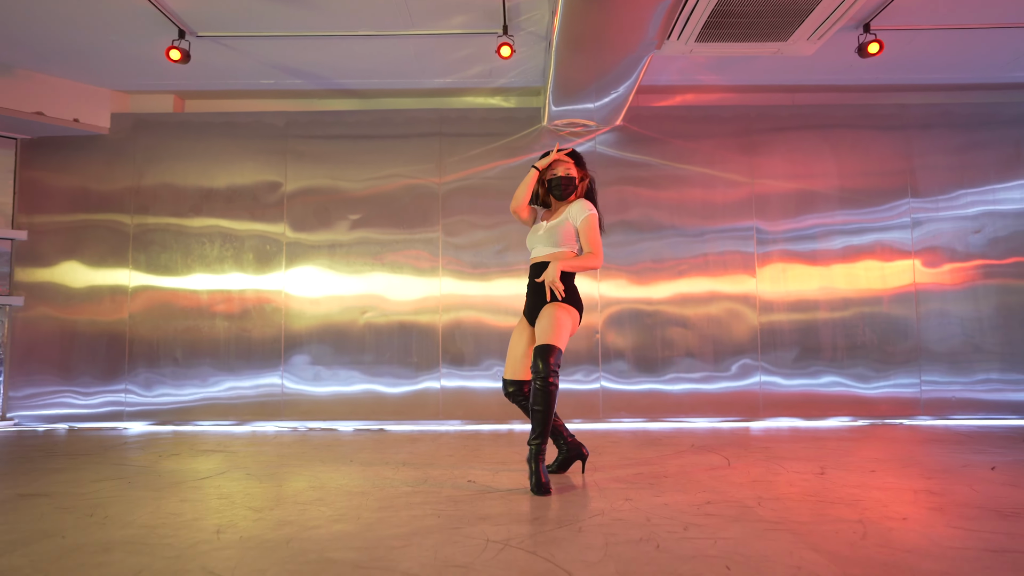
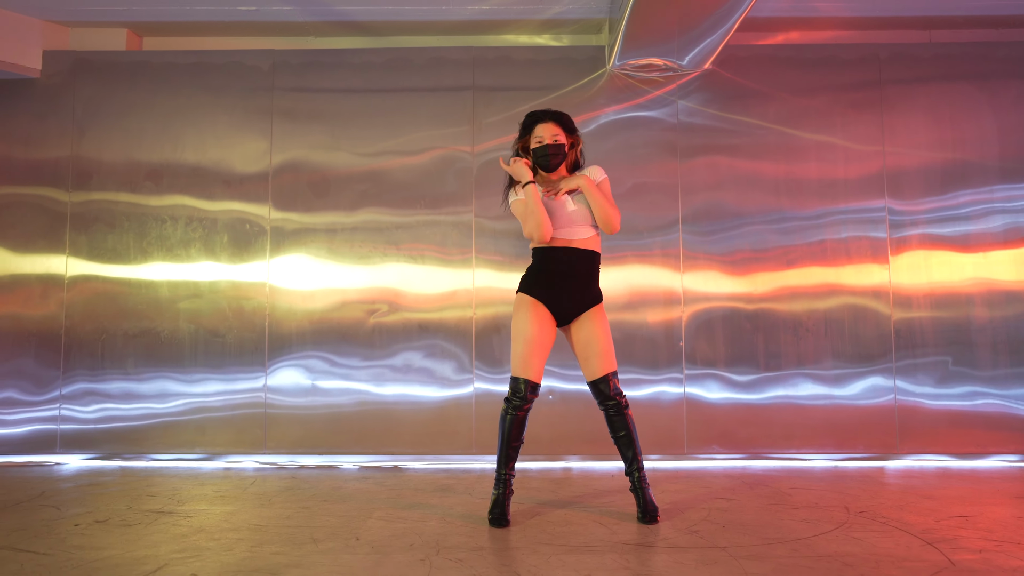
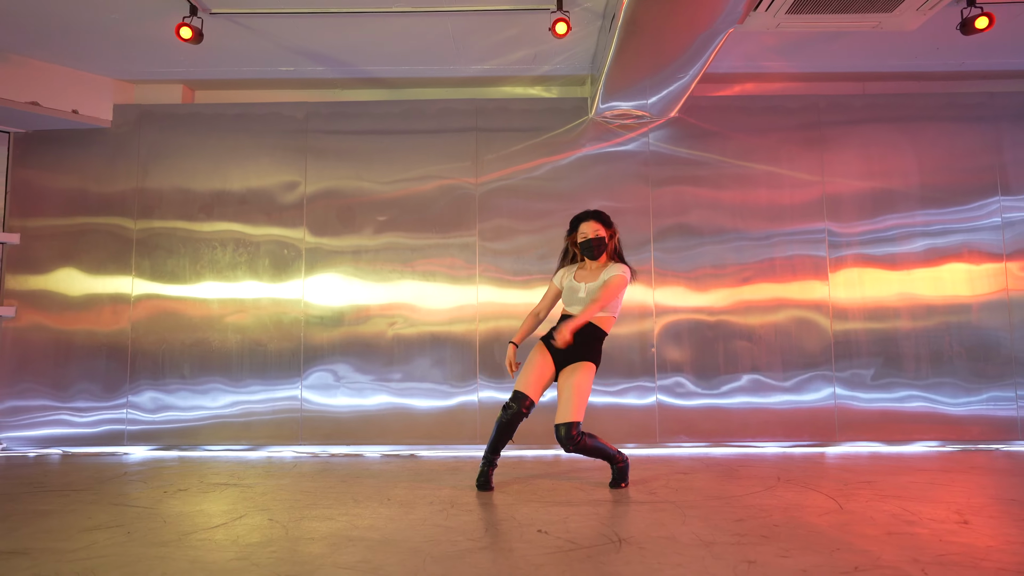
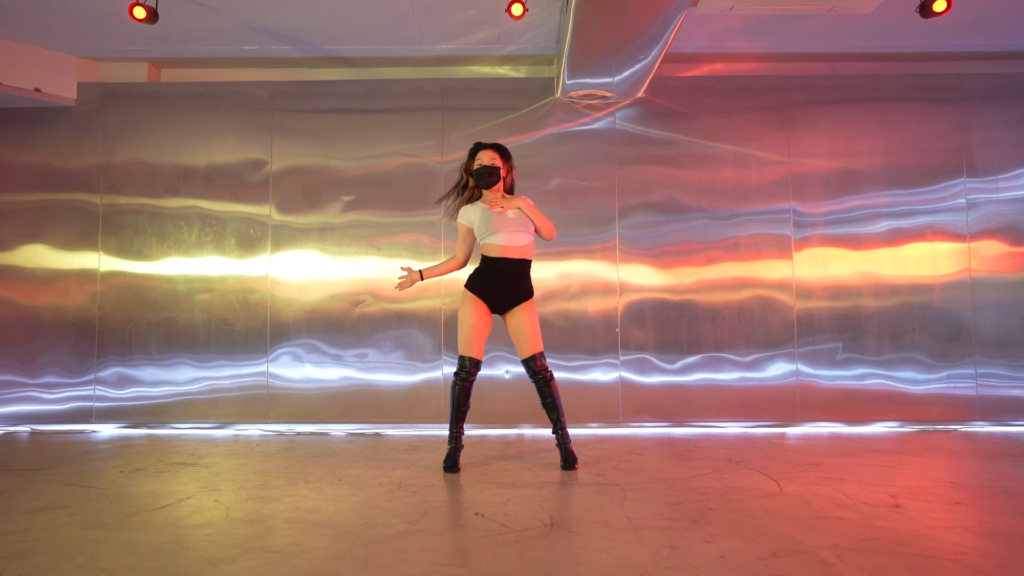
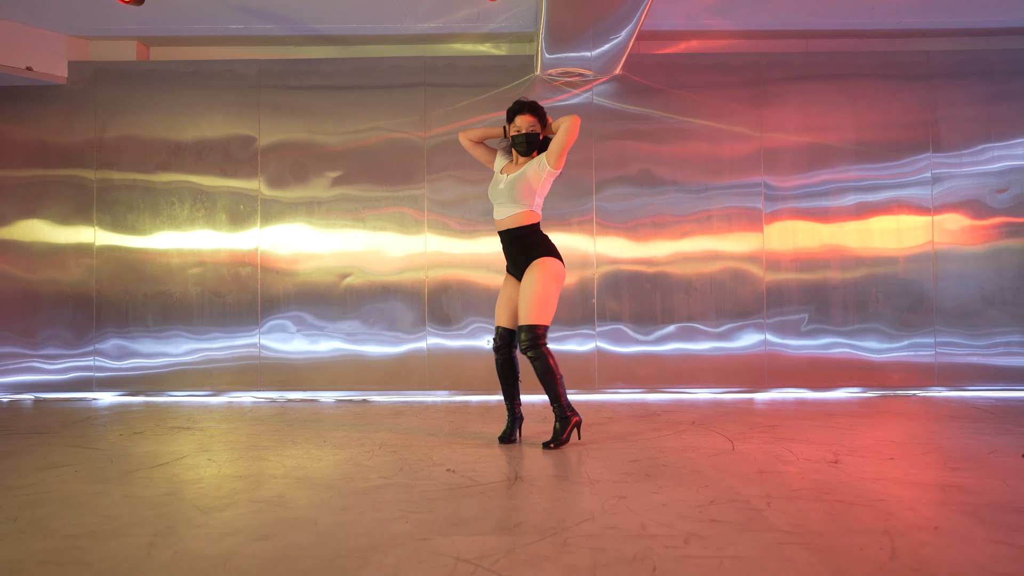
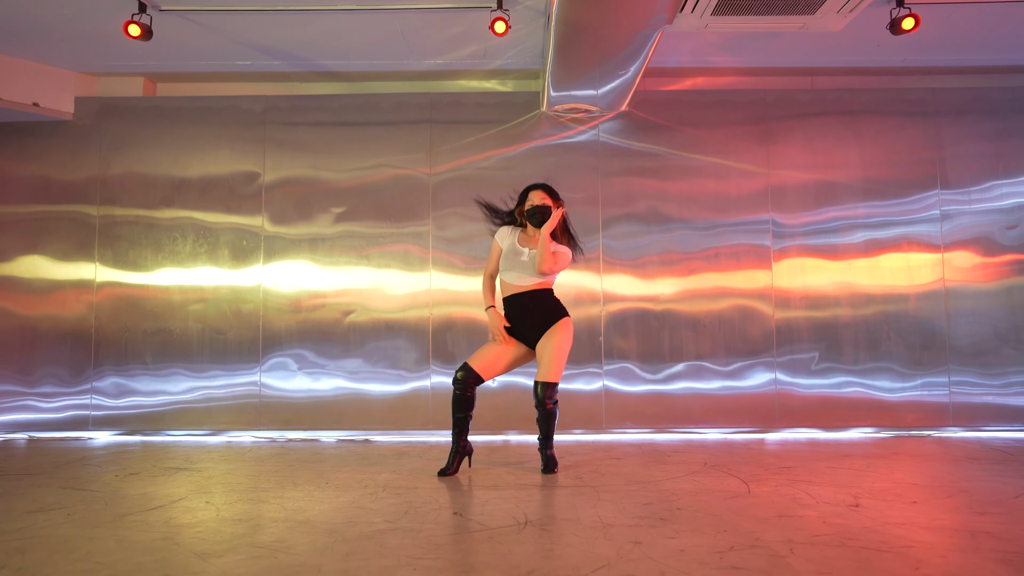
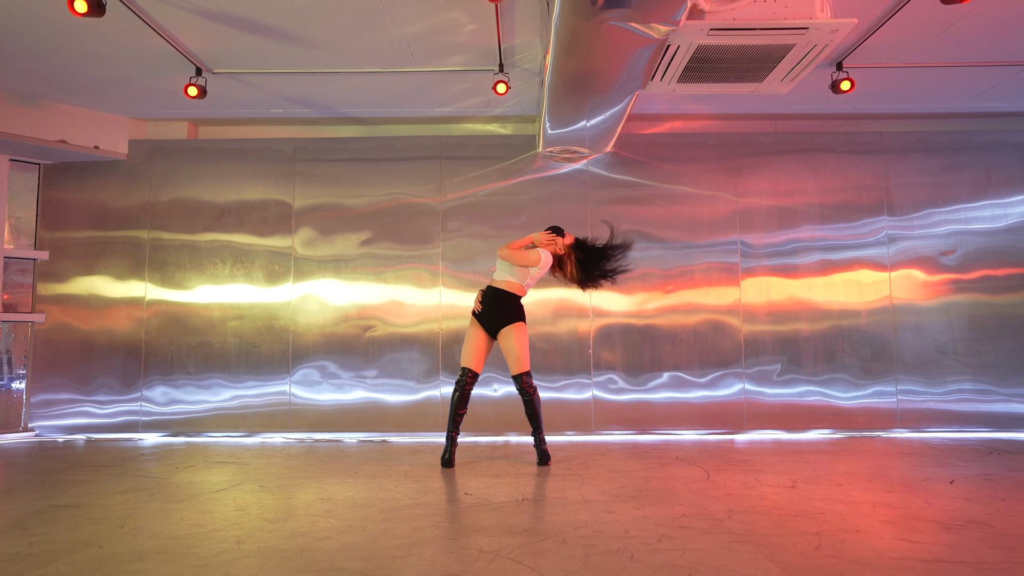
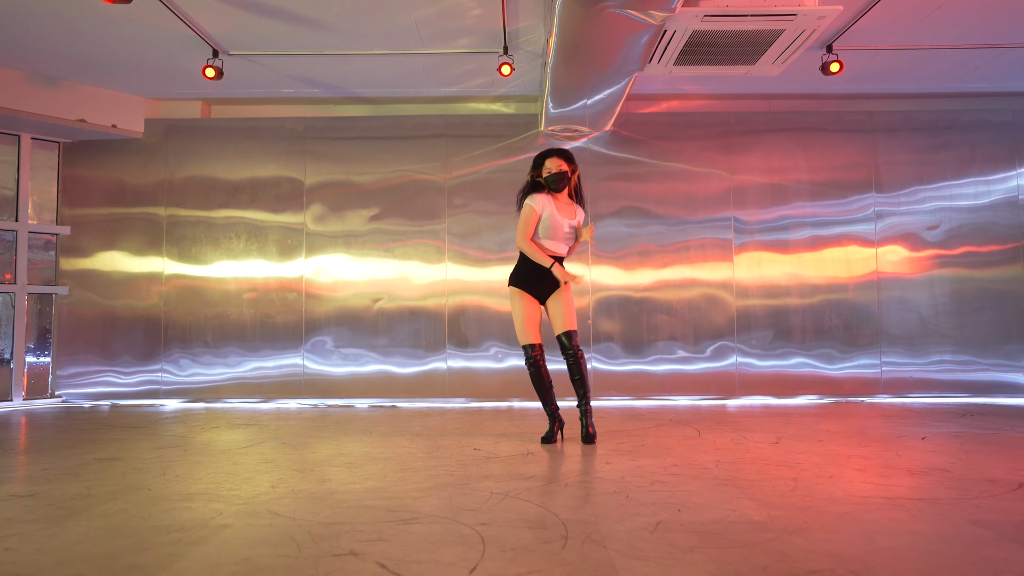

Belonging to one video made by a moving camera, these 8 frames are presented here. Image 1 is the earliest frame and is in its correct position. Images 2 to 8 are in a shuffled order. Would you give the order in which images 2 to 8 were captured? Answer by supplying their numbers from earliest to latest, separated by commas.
8, 5, 6, 7, 4, 2, 3
